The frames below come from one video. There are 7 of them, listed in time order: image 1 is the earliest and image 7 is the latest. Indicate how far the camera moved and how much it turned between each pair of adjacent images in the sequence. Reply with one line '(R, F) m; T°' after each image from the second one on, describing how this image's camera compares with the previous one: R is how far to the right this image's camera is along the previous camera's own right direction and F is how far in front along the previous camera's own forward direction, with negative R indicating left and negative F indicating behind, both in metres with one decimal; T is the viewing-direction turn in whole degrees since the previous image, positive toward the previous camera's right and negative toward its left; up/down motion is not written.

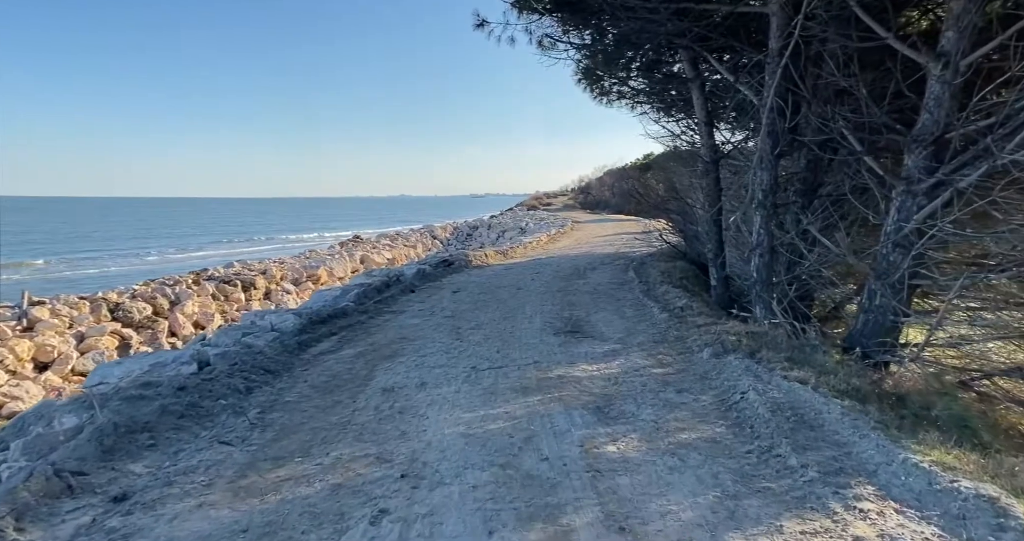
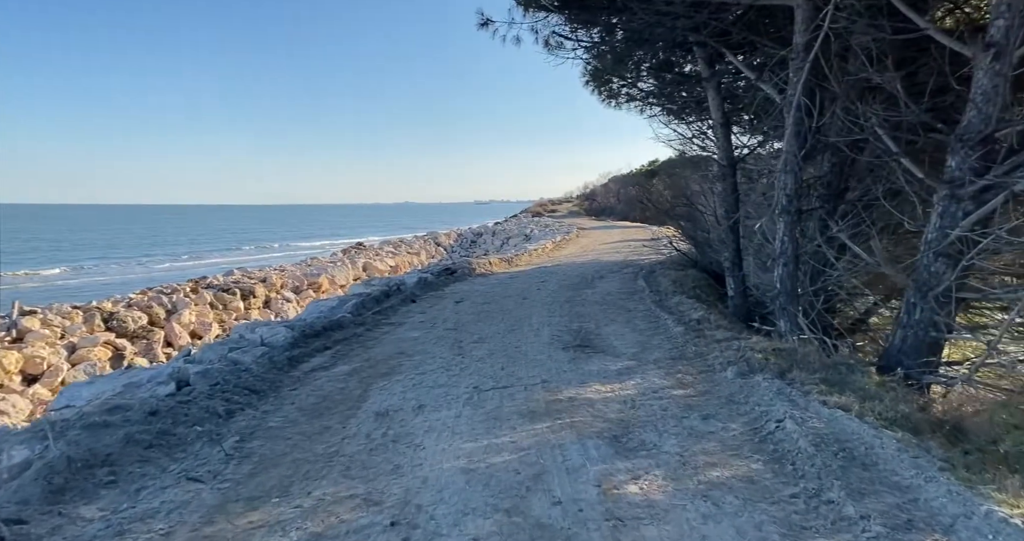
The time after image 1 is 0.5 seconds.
(0.0, +0.4) m; 0°
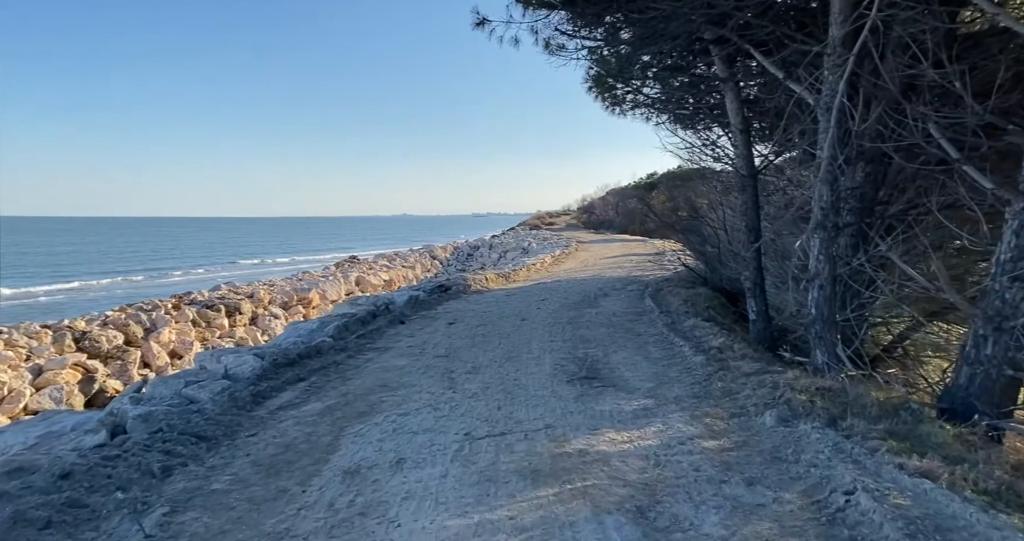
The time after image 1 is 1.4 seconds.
(0.0, +0.7) m; 0°
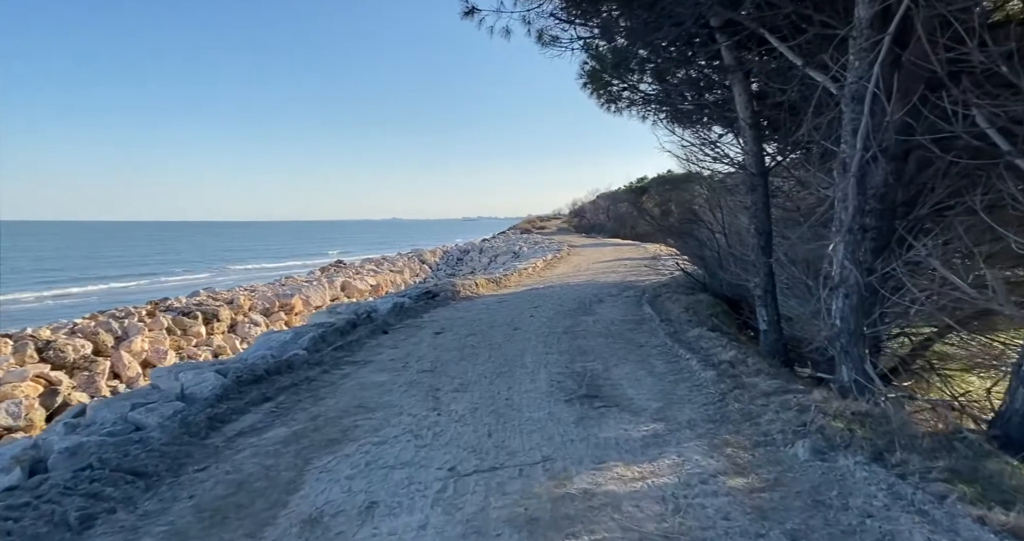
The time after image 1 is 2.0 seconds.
(0.0, +0.6) m; +1°
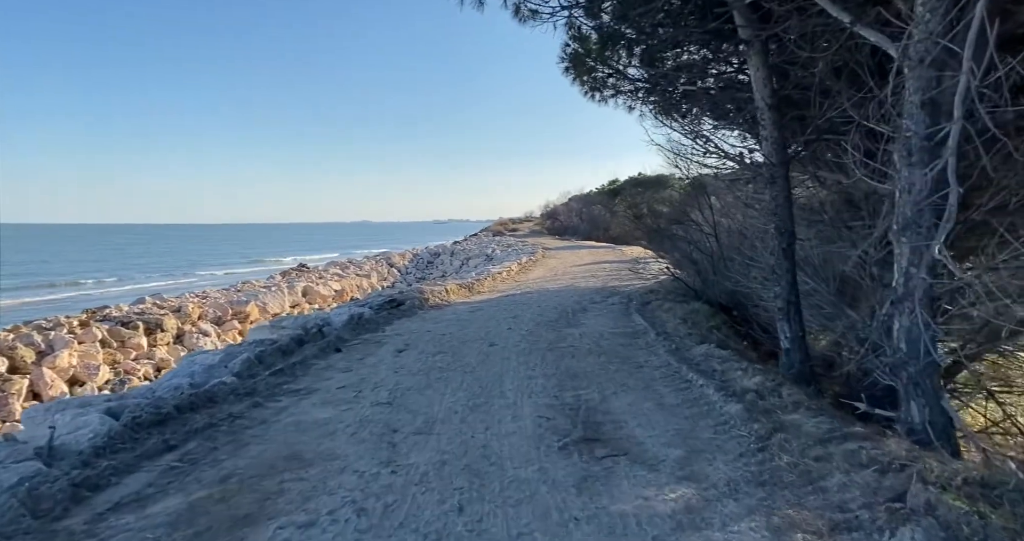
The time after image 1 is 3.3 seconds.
(0.0, +1.1) m; +3°
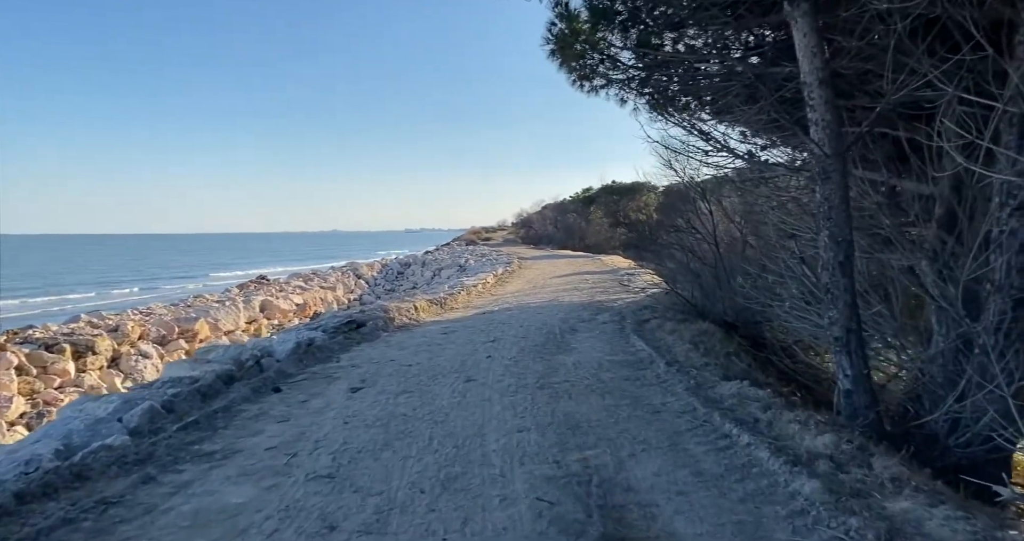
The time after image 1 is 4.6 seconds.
(-0.1, +1.2) m; +3°
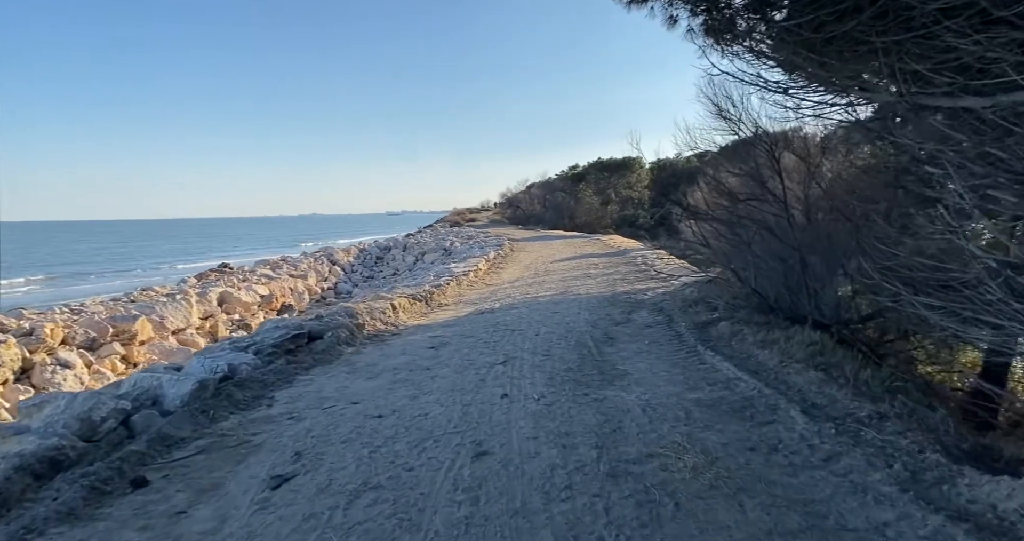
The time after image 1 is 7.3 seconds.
(-0.3, +2.5) m; +2°
